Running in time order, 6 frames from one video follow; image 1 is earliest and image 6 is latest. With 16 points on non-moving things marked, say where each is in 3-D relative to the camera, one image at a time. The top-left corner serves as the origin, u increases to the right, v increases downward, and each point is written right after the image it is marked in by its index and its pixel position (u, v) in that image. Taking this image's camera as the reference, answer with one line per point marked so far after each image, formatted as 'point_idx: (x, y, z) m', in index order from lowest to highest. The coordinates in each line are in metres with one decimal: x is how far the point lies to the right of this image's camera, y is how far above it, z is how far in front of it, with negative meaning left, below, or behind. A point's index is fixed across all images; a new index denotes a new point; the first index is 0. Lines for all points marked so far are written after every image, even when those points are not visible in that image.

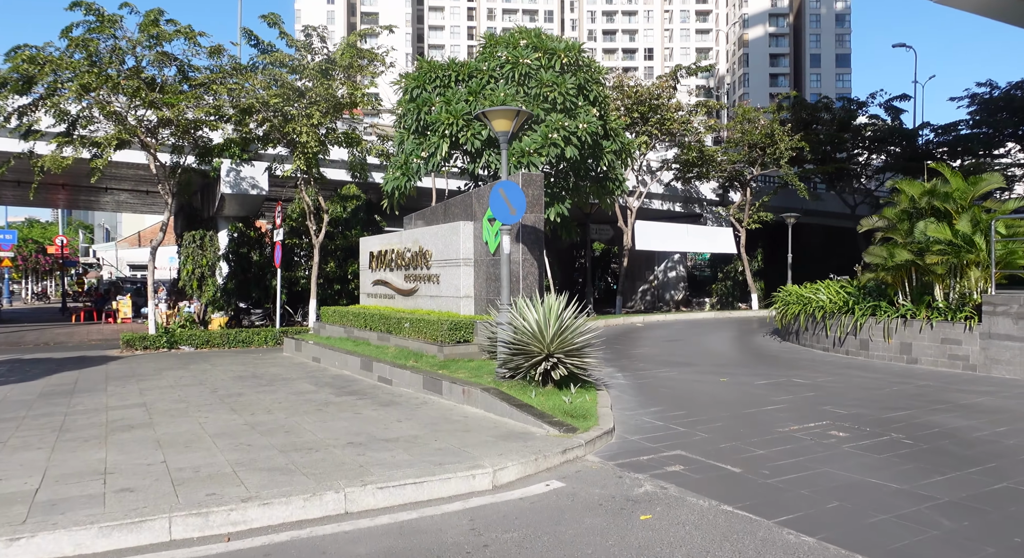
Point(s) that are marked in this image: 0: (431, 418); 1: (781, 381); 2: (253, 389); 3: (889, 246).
0: (-0.9, -1.6, +8.7) m
1: (+4.0, -1.5, +11.3) m
2: (-4.0, -1.7, +11.7) m
3: (+6.4, +0.6, +12.9) m
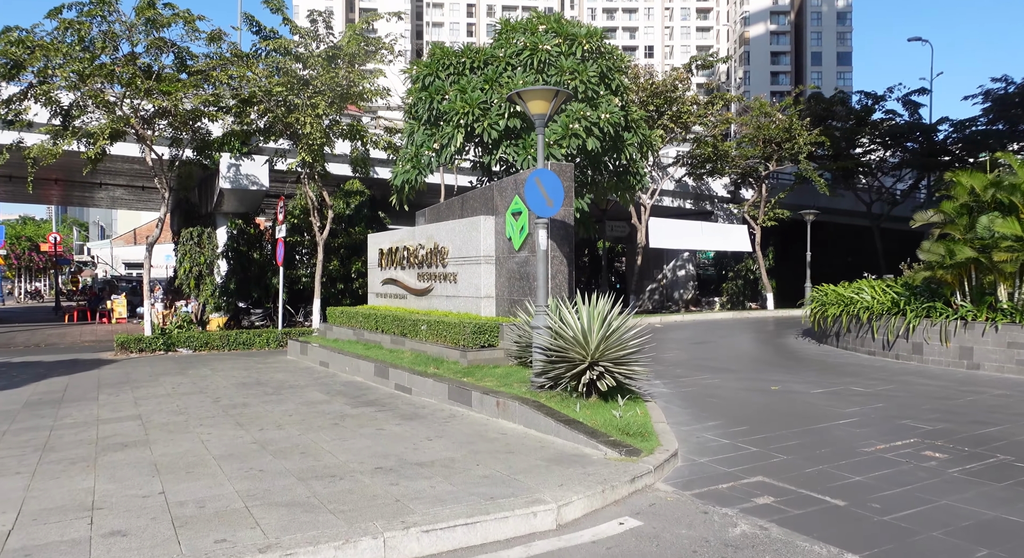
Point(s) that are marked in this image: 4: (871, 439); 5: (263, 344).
0: (-0.5, -1.6, +7.7) m
1: (+4.5, -1.5, +10.3) m
2: (-3.6, -1.7, +10.7) m
3: (+6.8, +0.6, +11.9) m
4: (+3.5, -1.6, +7.4) m
5: (-6.5, -1.7, +19.8) m
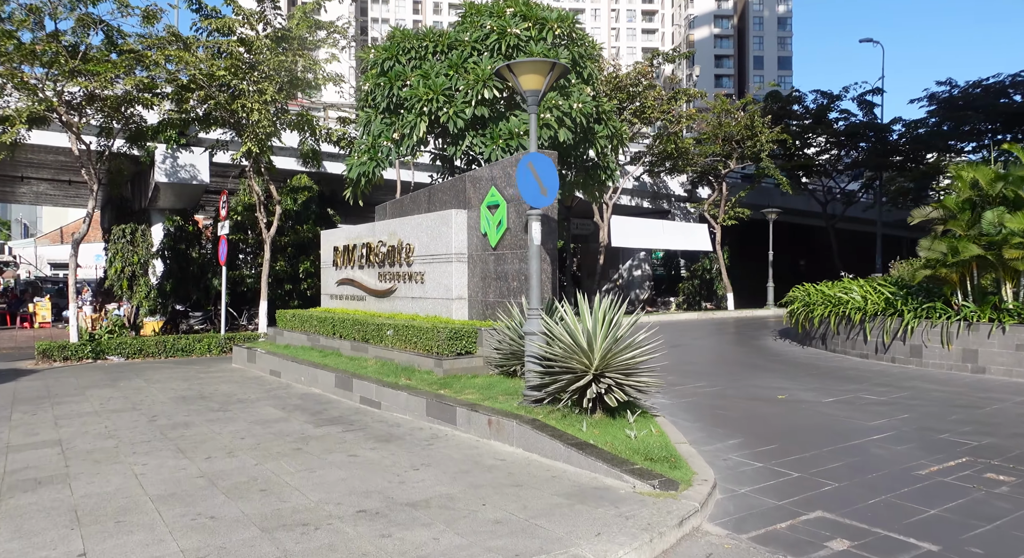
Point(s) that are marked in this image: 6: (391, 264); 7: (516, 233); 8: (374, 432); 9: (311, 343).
0: (-0.5, -1.6, +6.5) m
1: (+4.2, -1.5, +9.5) m
2: (-3.8, -1.7, +9.3) m
3: (+6.5, +0.6, +11.3) m
4: (+3.5, -1.6, +6.6) m
5: (-7.4, -1.7, +18.1) m
6: (-2.2, +0.3, +13.9) m
7: (0.0, +0.7, +11.0) m
8: (-1.5, -1.6, +8.0) m
9: (-3.8, -1.2, +14.1) m
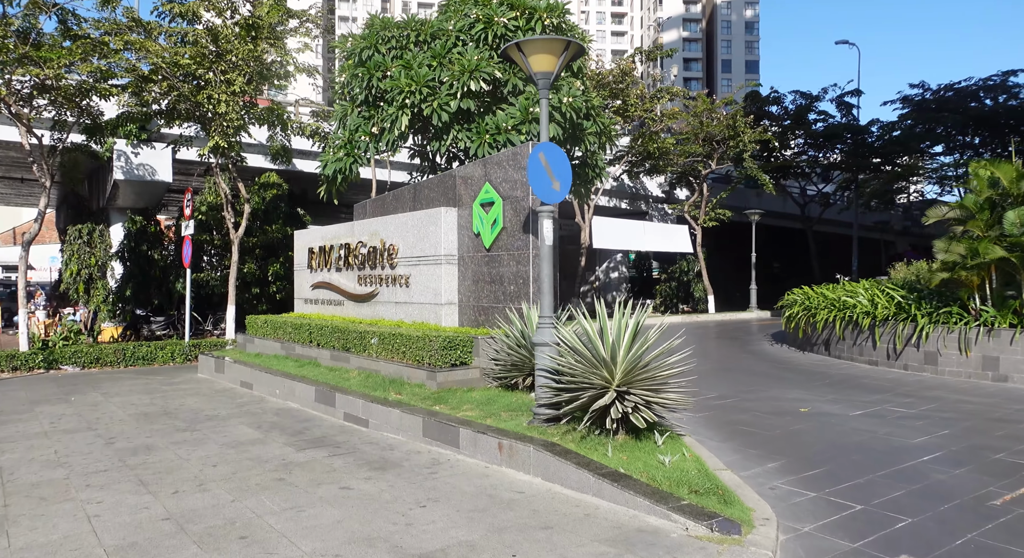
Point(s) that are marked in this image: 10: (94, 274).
0: (-0.3, -1.6, +5.7) m
1: (+4.3, -1.5, +8.8) m
2: (-3.8, -1.7, +8.3) m
3: (+6.4, +0.5, +10.7) m
4: (+3.7, -1.6, +5.9) m
5: (-7.7, -1.8, +16.9) m
6: (-2.4, +0.2, +12.9) m
7: (0.0, +0.6, +10.1) m
8: (-1.4, -1.7, +7.0) m
9: (-3.9, -1.3, +13.1) m
10: (-10.7, +0.1, +19.4) m
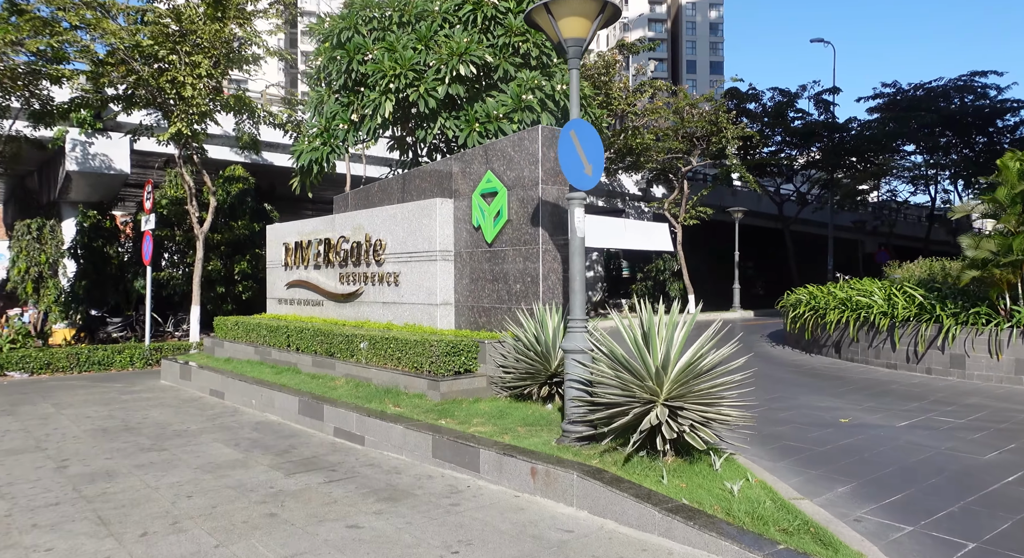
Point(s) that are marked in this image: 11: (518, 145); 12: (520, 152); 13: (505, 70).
0: (0.0, -1.6, +4.7) m
1: (+4.4, -1.5, +8.0) m
2: (-3.6, -1.7, +7.1) m
3: (+6.5, +0.6, +10.0) m
4: (+4.0, -1.6, +5.1) m
5: (-8.0, -1.8, +15.6) m
6: (-2.4, +0.2, +11.8) m
7: (+0.1, +0.6, +9.2) m
8: (-1.1, -1.6, +6.0) m
9: (-4.0, -1.2, +12.0) m
10: (-11.1, +0.1, +17.9) m
11: (+0.1, +1.6, +9.2) m
12: (+0.1, +1.5, +9.2) m
13: (-0.1, +3.9, +14.0) m
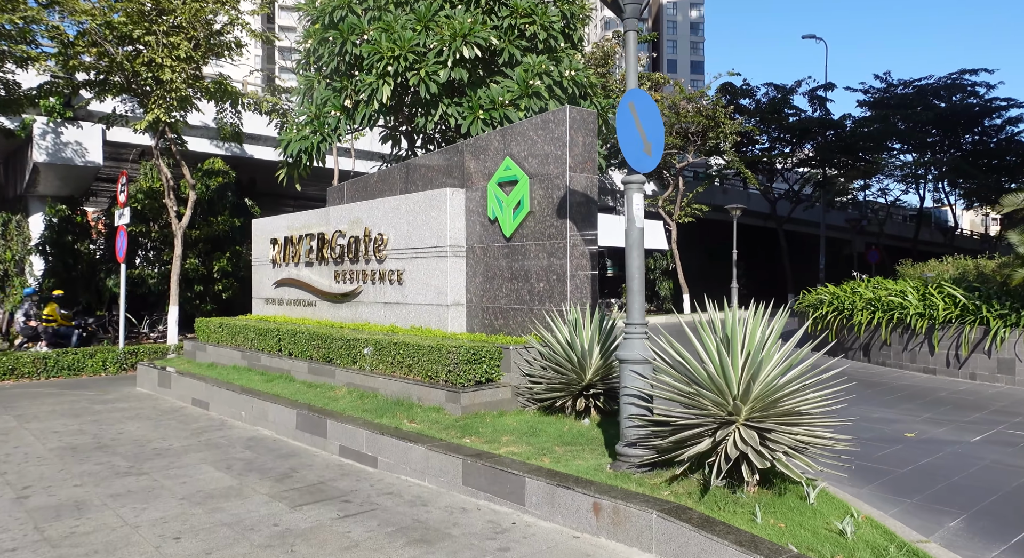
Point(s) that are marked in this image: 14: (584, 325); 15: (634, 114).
0: (+0.3, -1.6, +3.8) m
1: (+4.7, -1.5, +7.2) m
2: (-3.3, -1.7, +6.1) m
3: (+6.7, +0.6, +9.3) m
4: (+4.3, -1.6, +4.3) m
5: (-7.9, -1.7, +14.4) m
6: (-2.3, +0.3, +10.8) m
7: (+0.3, +0.7, +8.3) m
8: (-0.8, -1.6, +5.1) m
9: (-3.8, -1.2, +10.9) m
10: (-11.1, +0.2, +16.7) m
11: (+0.3, +1.6, +8.3) m
12: (+0.3, +1.6, +8.2) m
13: (0.0, +3.9, +13.1) m
14: (+0.7, -0.4, +7.1) m
15: (+0.9, +1.2, +5.3) m
